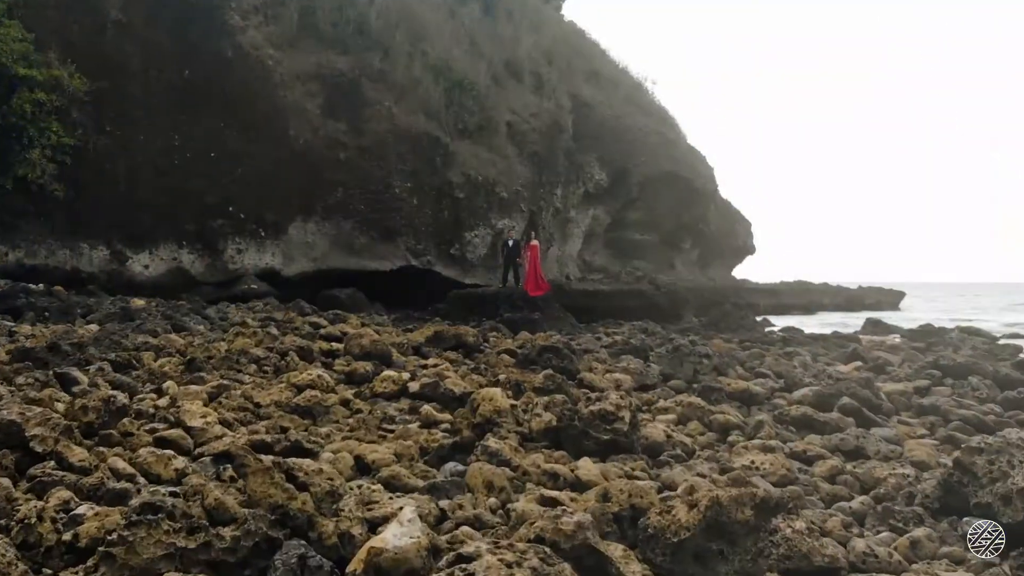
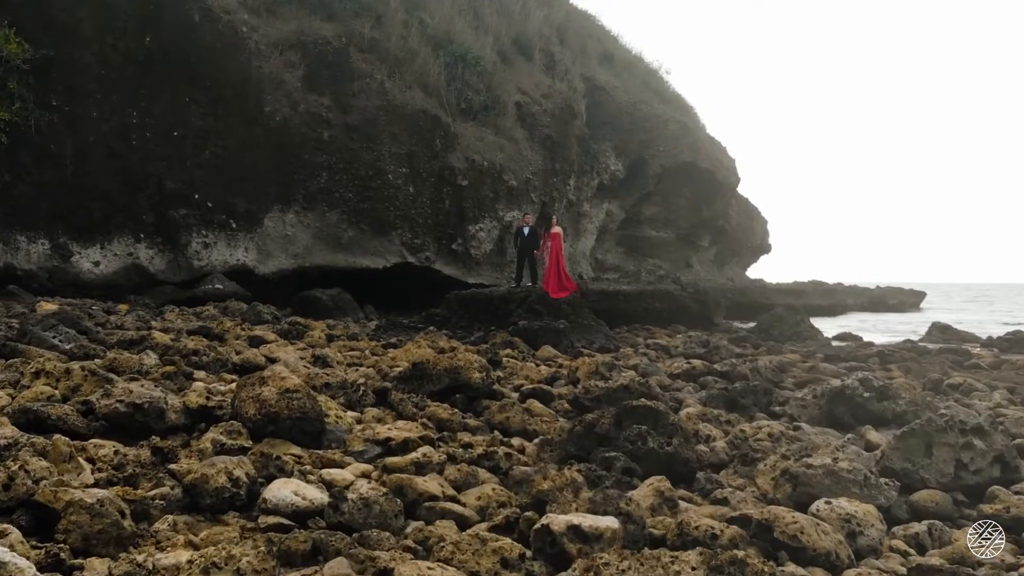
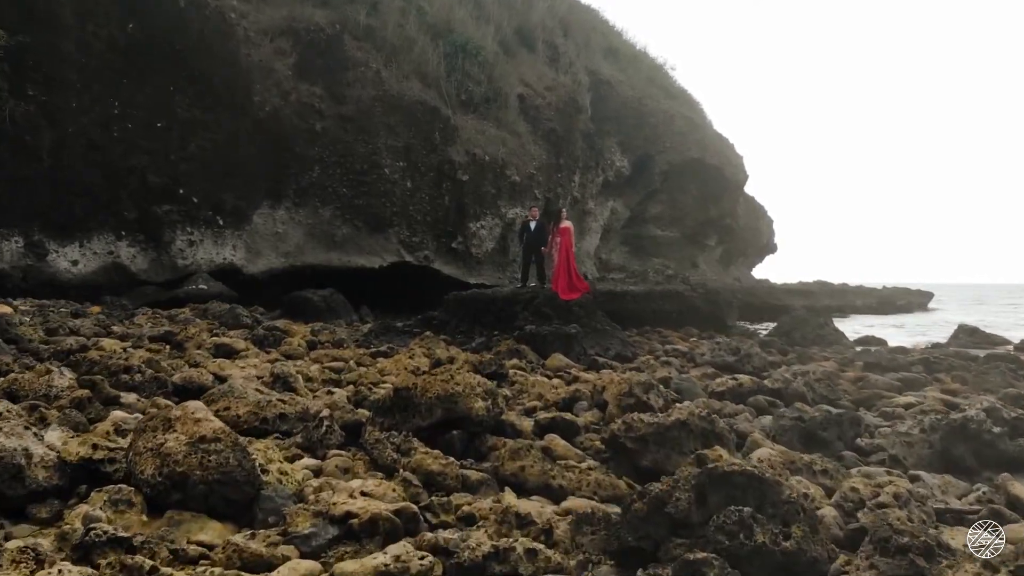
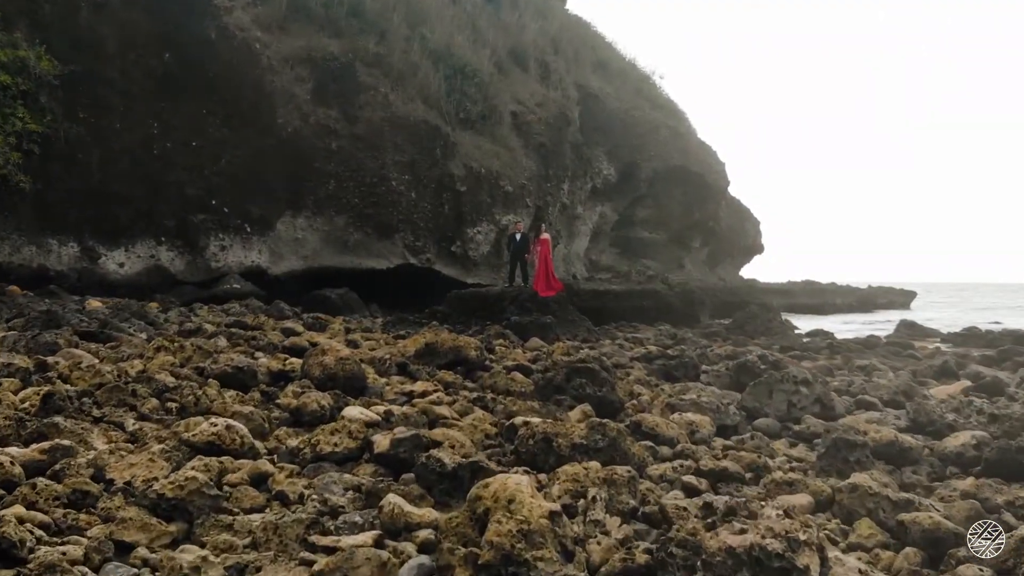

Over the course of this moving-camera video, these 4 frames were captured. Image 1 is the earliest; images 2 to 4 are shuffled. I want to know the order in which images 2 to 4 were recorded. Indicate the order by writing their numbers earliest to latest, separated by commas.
4, 2, 3
